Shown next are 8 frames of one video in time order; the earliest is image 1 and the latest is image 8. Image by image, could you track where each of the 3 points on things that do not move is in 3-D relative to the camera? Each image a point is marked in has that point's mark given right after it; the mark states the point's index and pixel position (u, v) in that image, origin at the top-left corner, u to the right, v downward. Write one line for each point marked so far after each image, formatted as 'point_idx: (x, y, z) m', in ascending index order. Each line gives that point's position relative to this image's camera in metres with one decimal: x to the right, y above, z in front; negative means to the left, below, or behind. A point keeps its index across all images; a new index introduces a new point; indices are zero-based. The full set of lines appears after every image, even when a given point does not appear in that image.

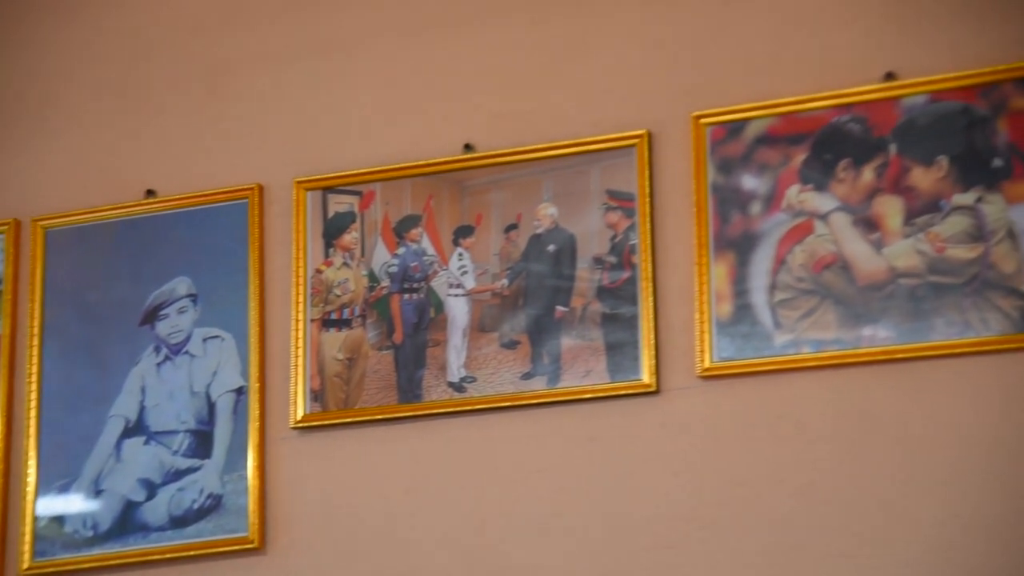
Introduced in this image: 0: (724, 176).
0: (+1.0, +0.5, +7.3) m
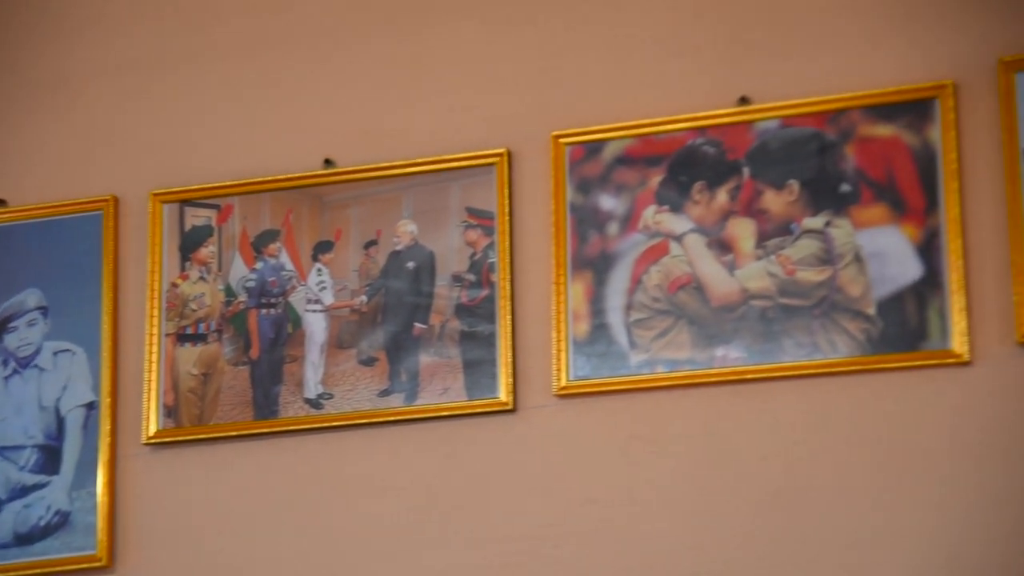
0: (+0.3, +0.4, +7.4) m
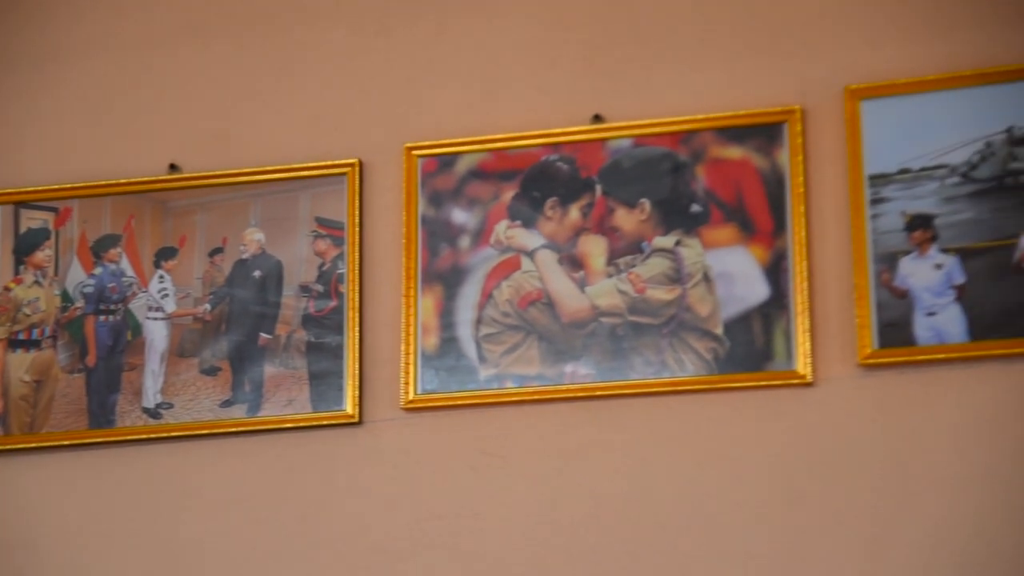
0: (-0.4, +0.4, +7.3) m
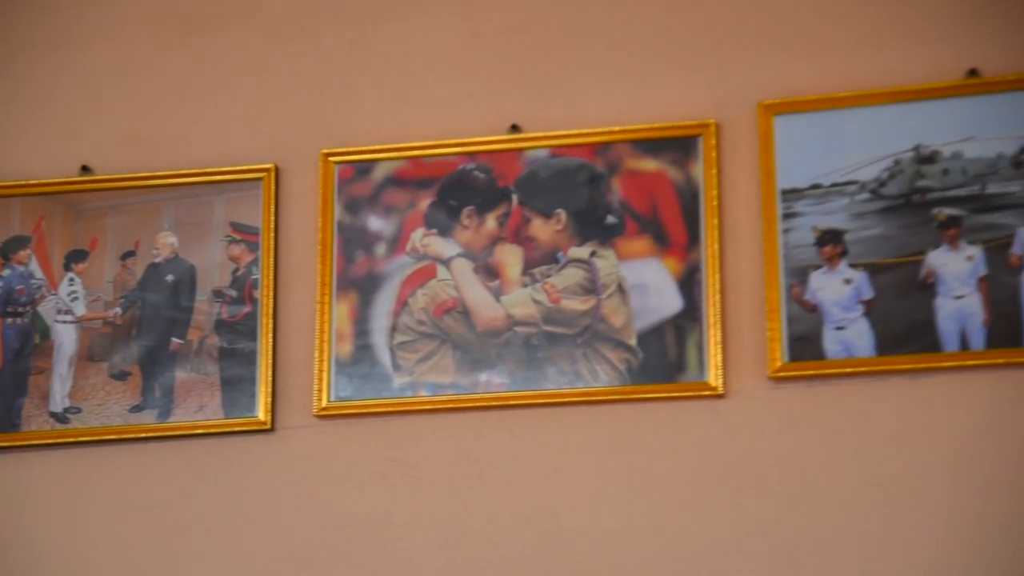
0: (+0.5, +0.5, +5.8) m
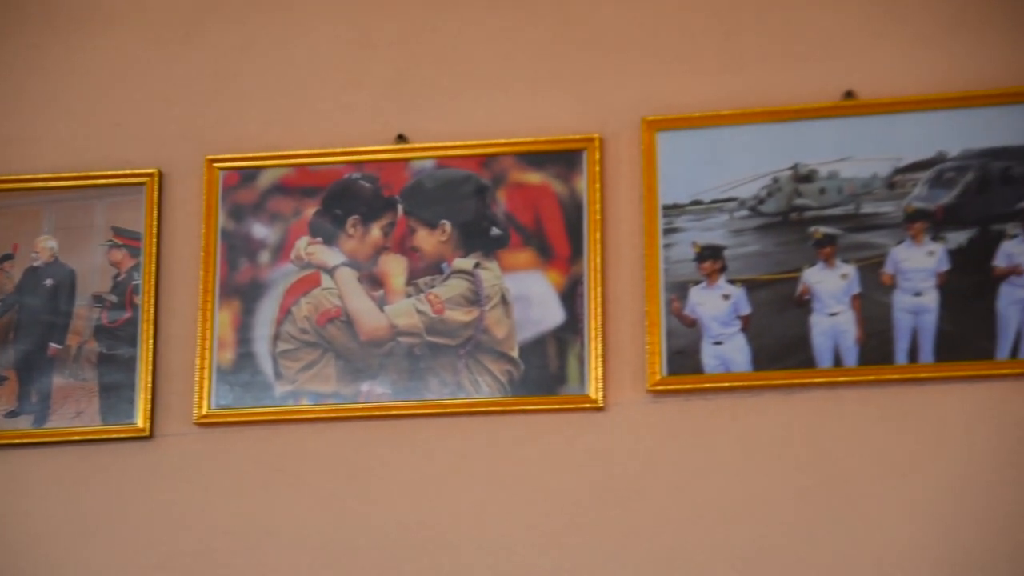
0: (0.0, +0.4, +5.9) m
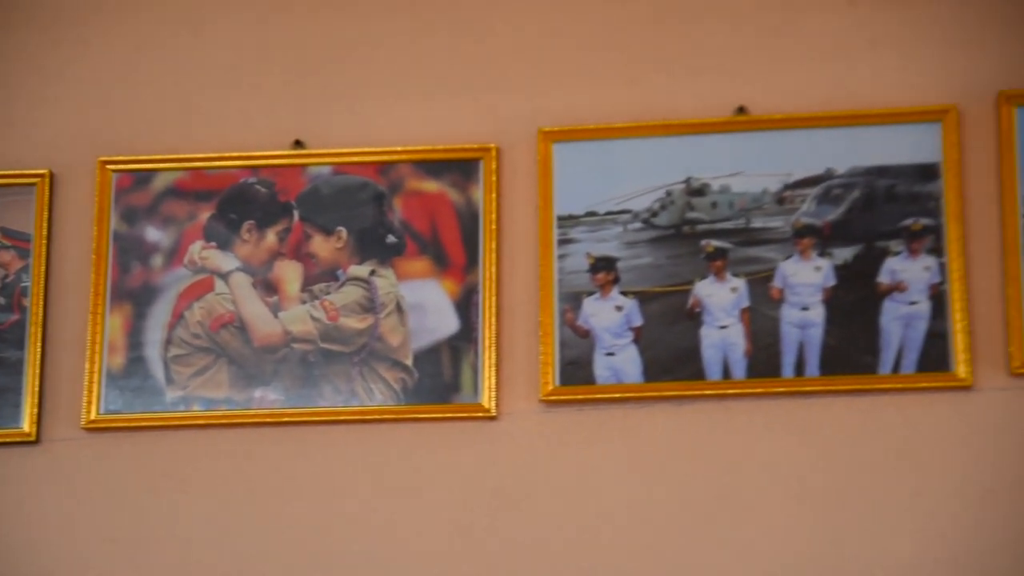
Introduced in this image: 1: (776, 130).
0: (-0.4, +0.4, +5.9) m
1: (+1.0, +0.6, +5.8) m
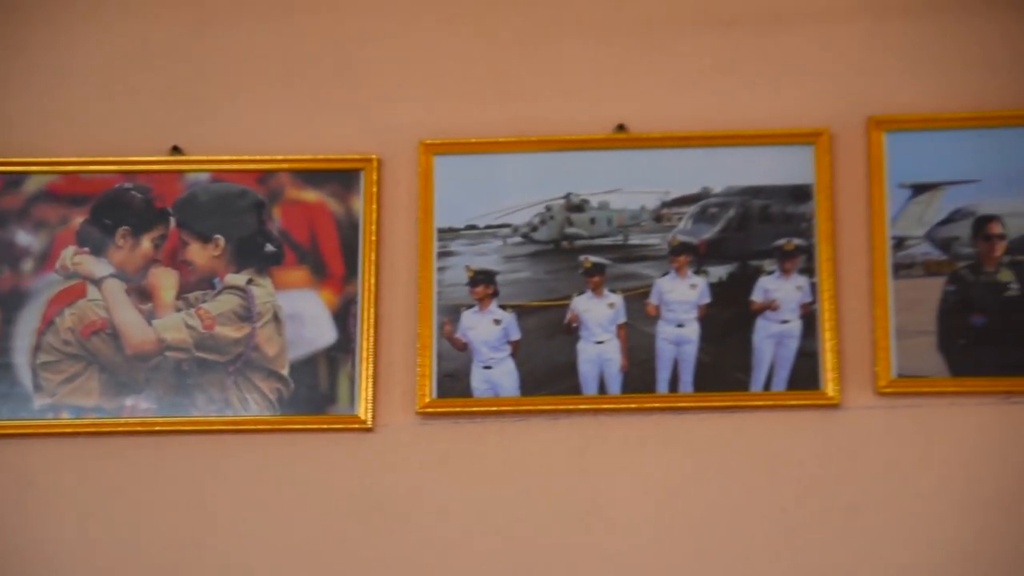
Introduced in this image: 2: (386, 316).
0: (-0.8, +0.4, +5.8) m
1: (+0.6, +0.5, +5.8) m
2: (-0.5, -0.1, +5.7) m
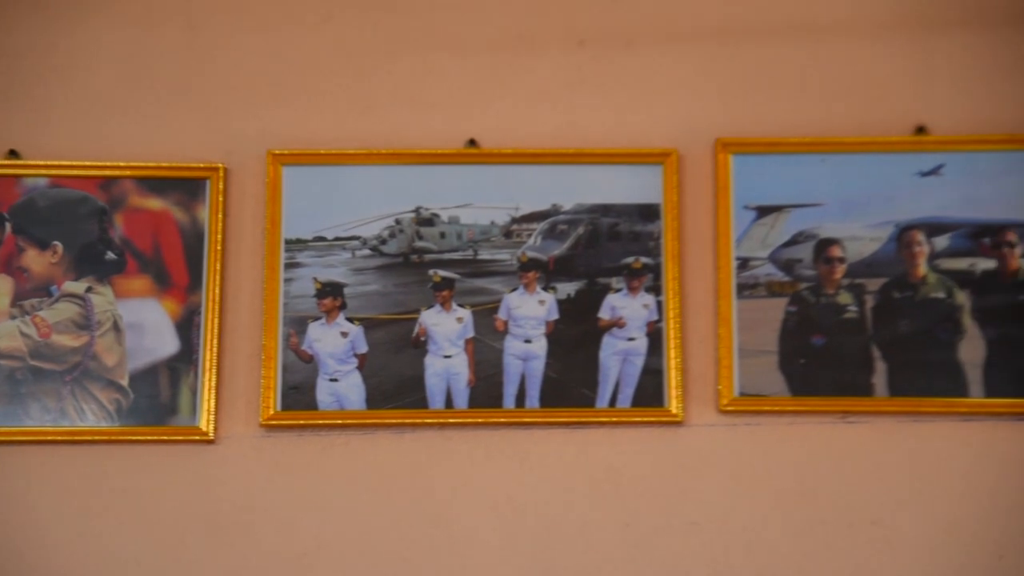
0: (-1.4, +0.3, +5.7) m
1: (0.0, +0.5, +5.9) m
2: (-1.0, -0.1, +5.6) m
